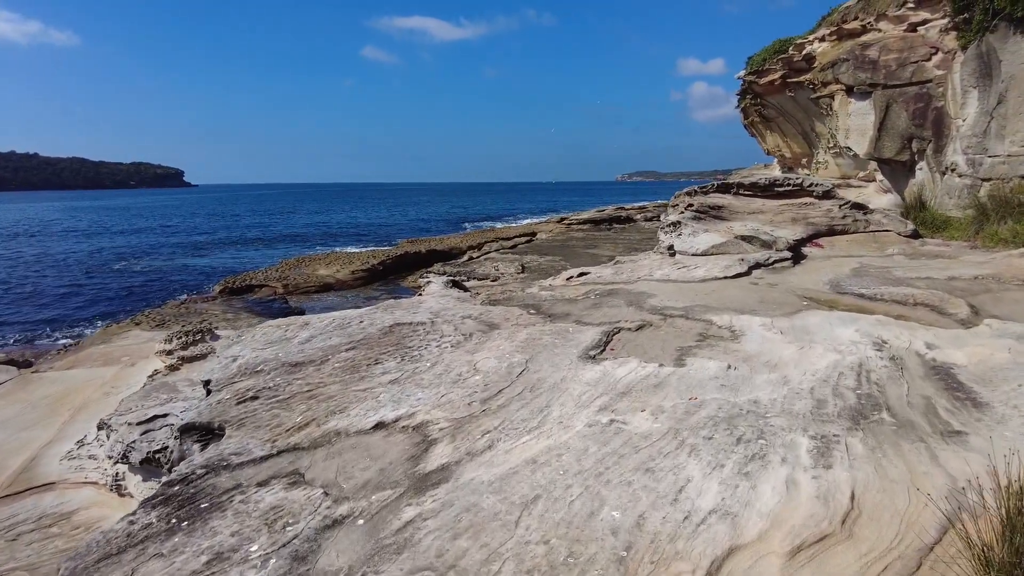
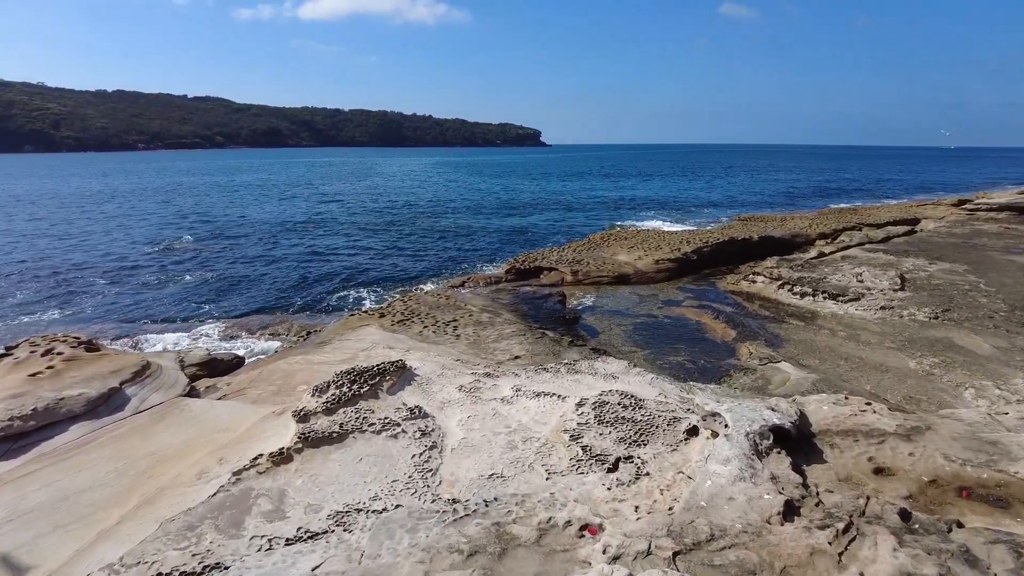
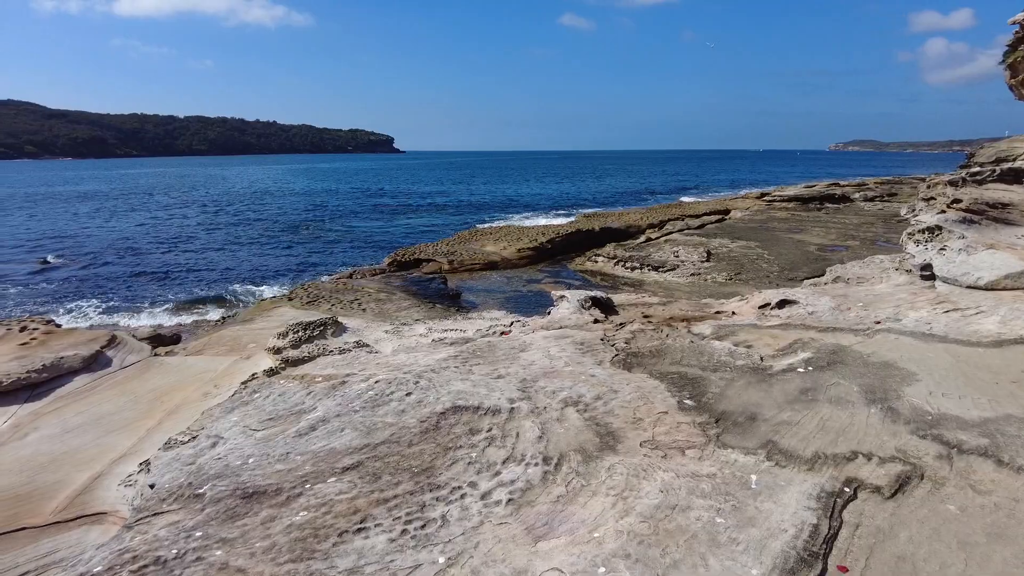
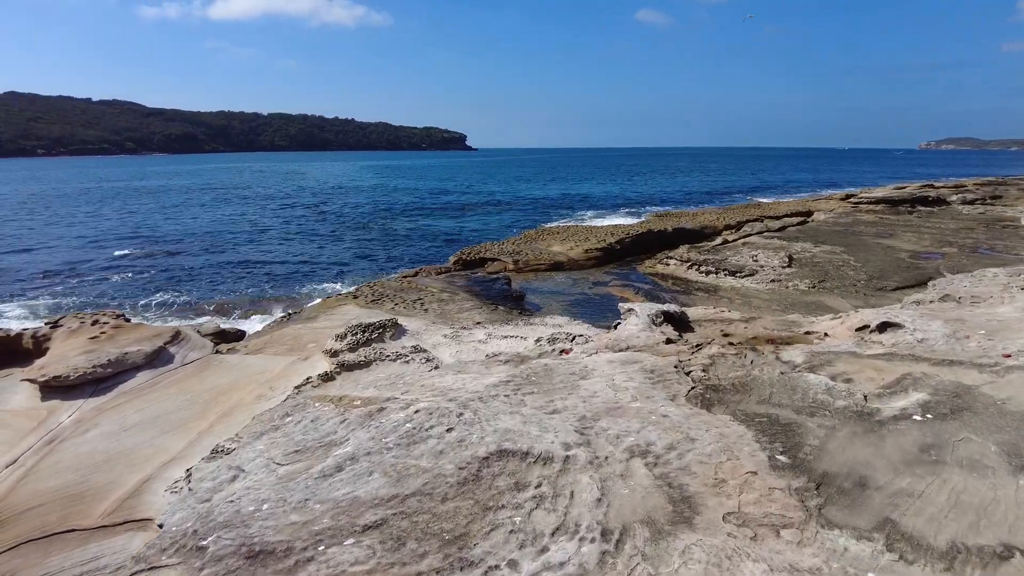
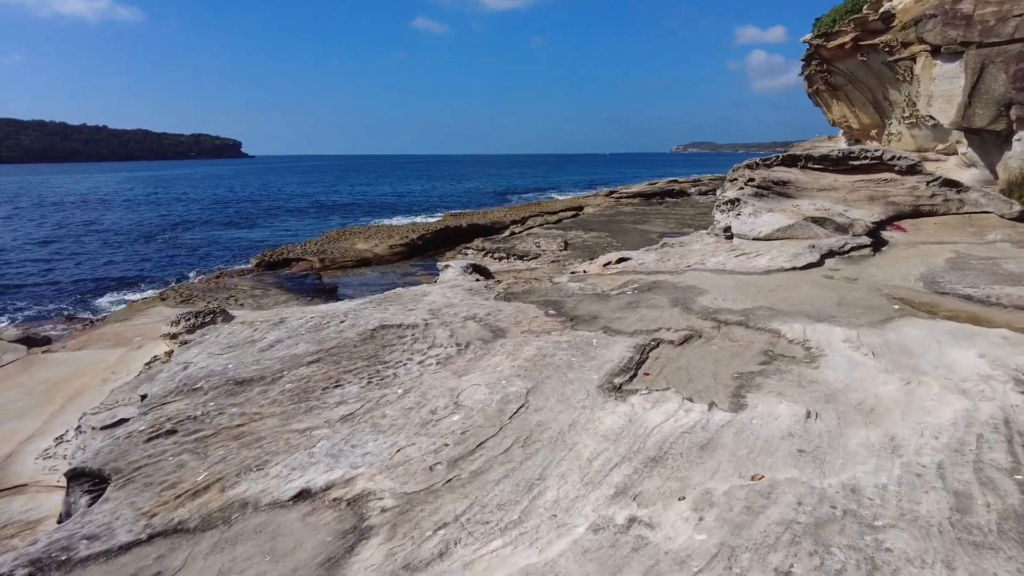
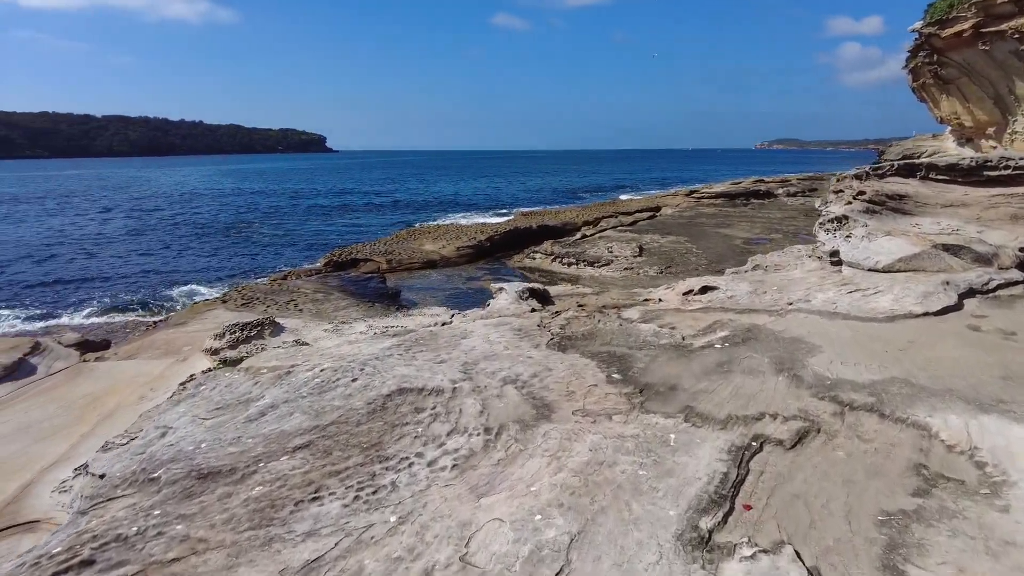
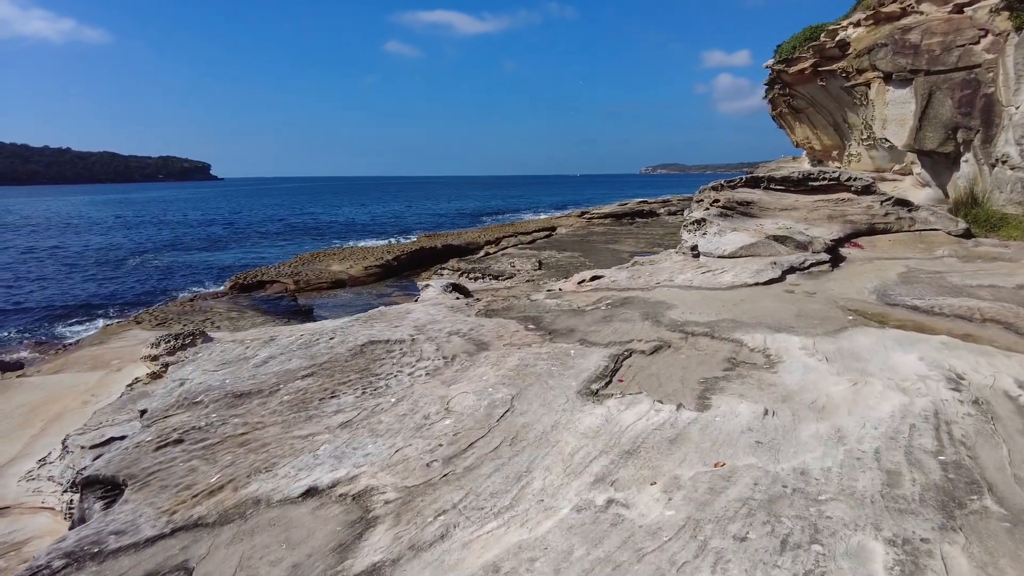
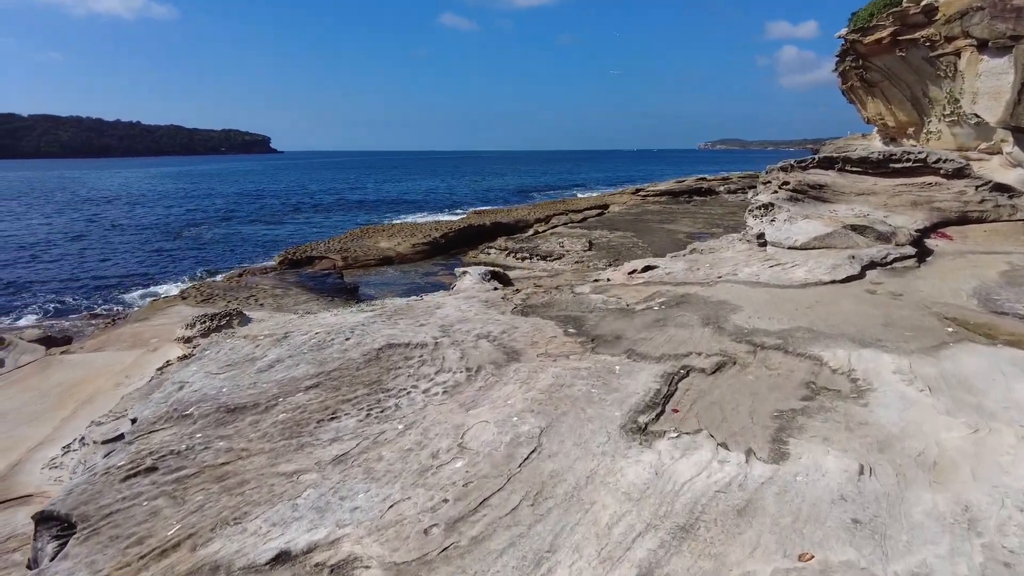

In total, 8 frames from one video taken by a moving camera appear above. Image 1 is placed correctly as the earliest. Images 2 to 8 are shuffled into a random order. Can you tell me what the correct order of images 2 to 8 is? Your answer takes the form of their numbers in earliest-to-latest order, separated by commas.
7, 5, 8, 6, 3, 4, 2
